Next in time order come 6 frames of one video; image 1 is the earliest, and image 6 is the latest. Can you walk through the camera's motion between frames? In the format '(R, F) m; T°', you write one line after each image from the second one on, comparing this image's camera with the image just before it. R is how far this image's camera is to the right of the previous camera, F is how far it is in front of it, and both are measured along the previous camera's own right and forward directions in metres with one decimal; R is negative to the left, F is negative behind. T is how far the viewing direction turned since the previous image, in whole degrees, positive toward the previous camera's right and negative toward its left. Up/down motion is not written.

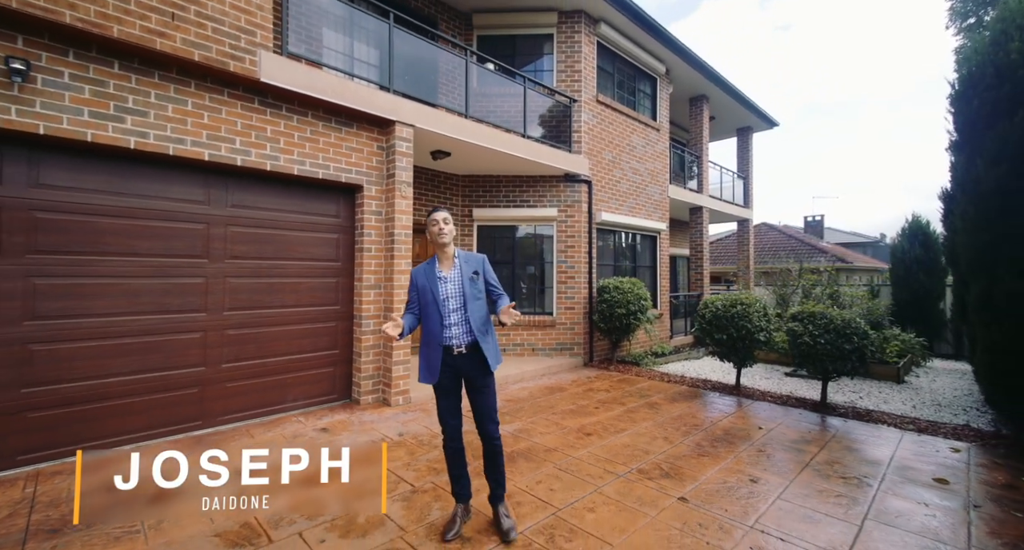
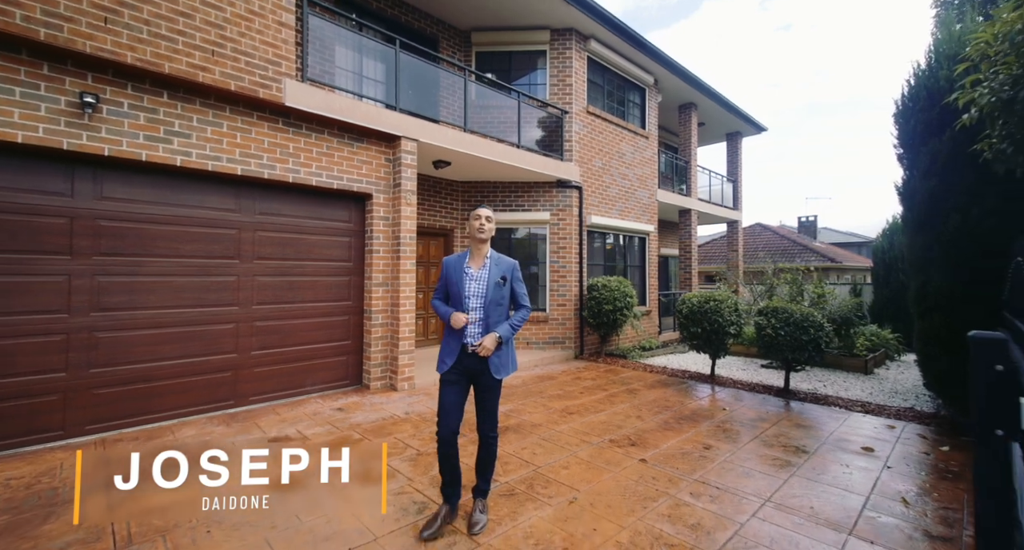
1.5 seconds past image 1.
(+0.1, -0.6) m; 0°
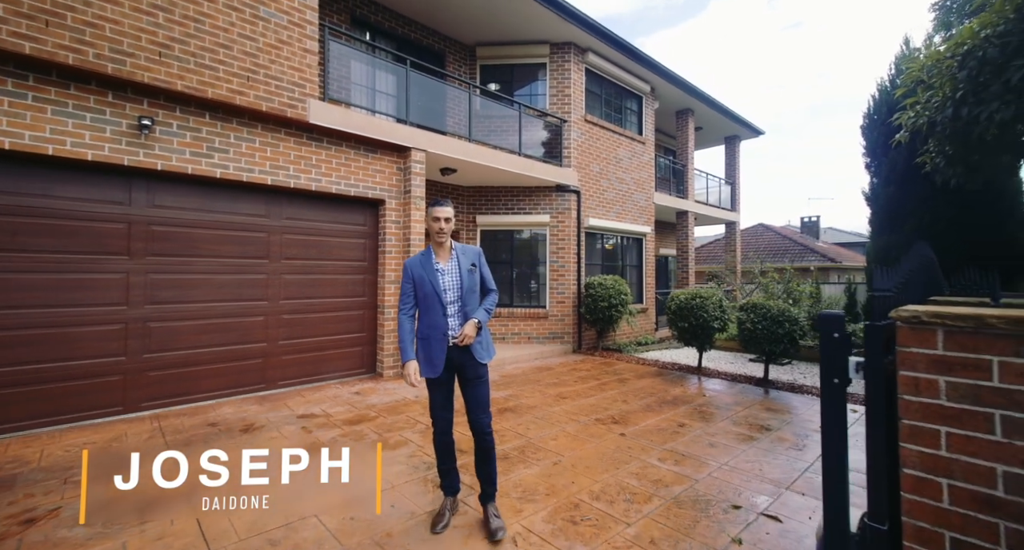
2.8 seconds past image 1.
(+0.1, -0.6) m; -1°
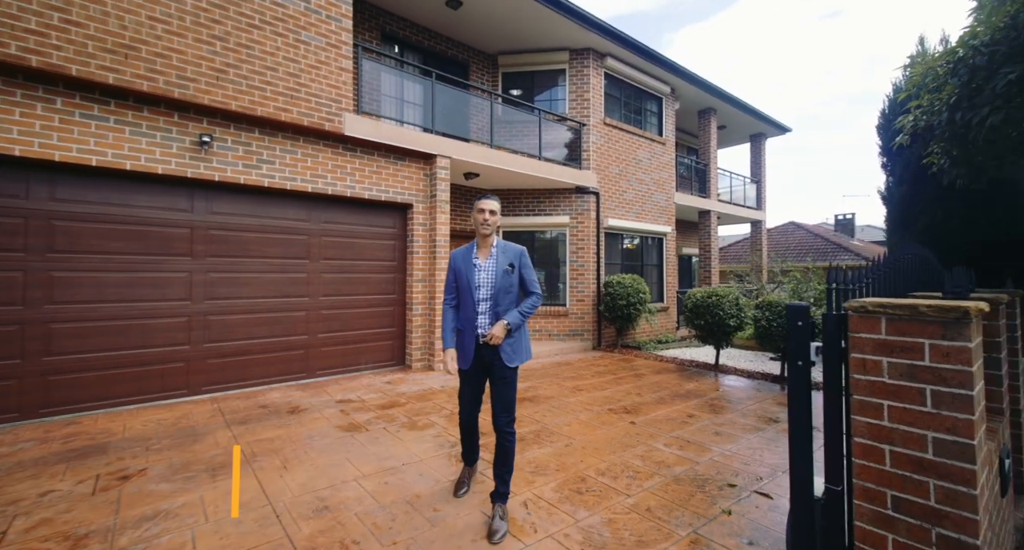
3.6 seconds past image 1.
(+0.1, -0.4) m; -3°
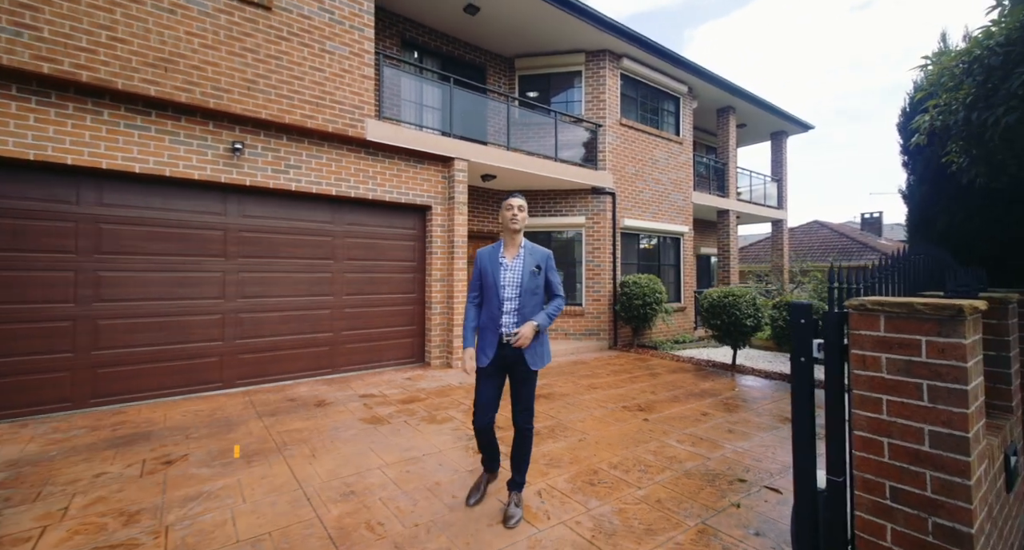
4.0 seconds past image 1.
(0.0, -0.1) m; -2°
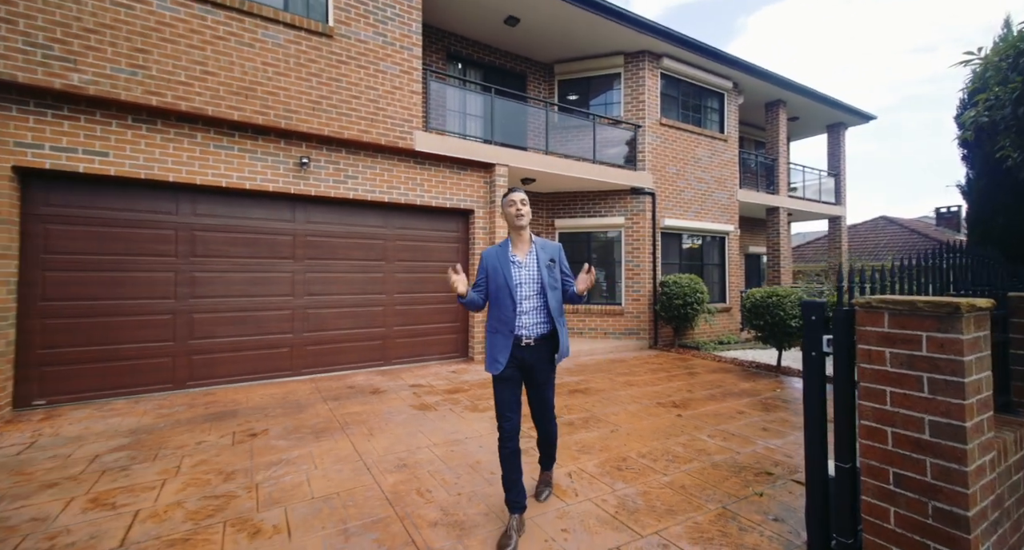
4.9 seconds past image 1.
(+0.1, -0.3) m; -6°
